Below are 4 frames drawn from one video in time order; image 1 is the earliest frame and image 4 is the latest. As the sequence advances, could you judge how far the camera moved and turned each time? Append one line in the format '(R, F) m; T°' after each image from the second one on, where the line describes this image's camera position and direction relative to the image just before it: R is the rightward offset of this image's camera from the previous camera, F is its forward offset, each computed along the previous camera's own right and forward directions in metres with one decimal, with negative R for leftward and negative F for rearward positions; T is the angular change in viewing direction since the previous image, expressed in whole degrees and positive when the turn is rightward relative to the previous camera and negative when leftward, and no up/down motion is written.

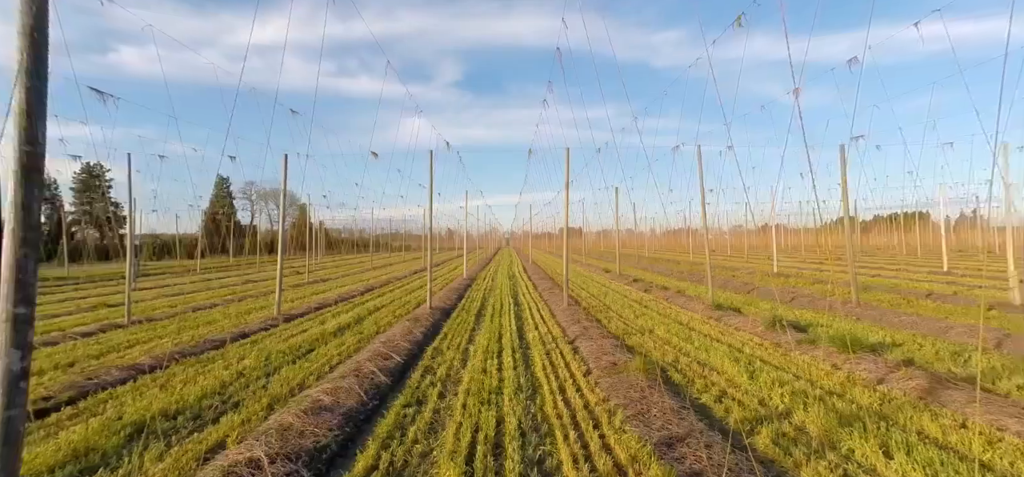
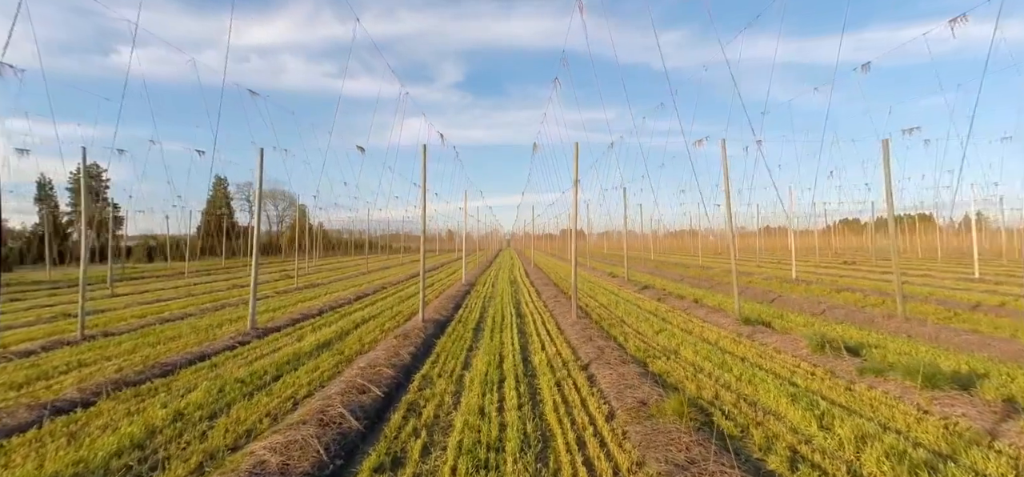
(0.0, +1.3) m; 0°
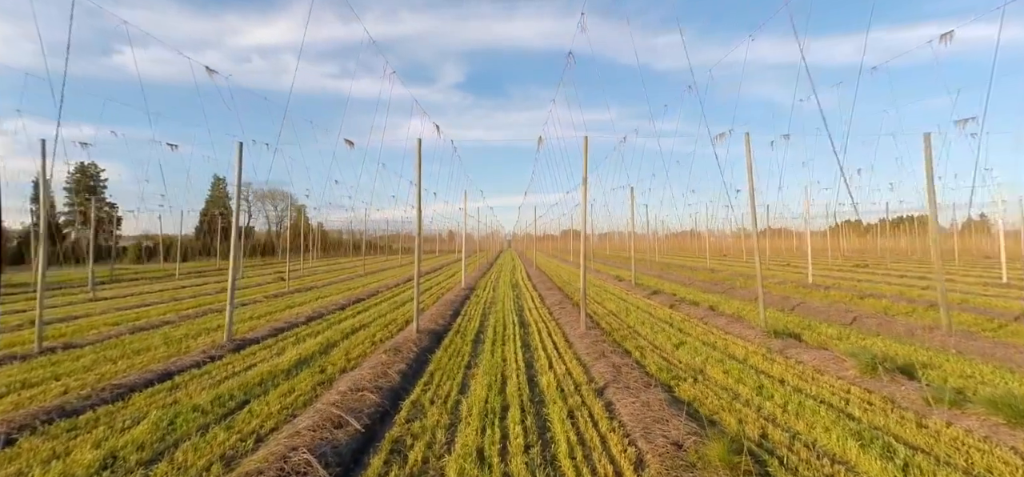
(-0.1, +1.0) m; 0°
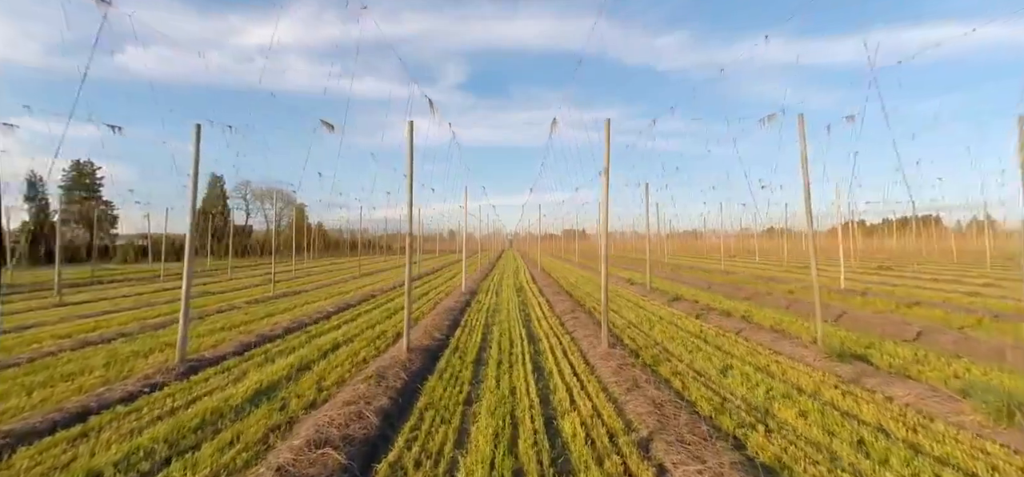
(-0.1, +1.7) m; 0°
